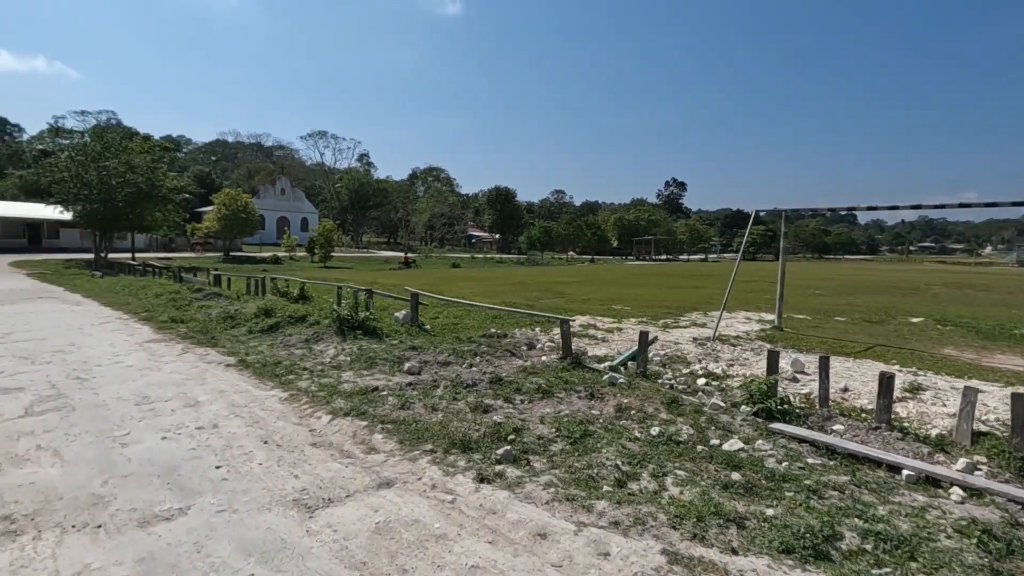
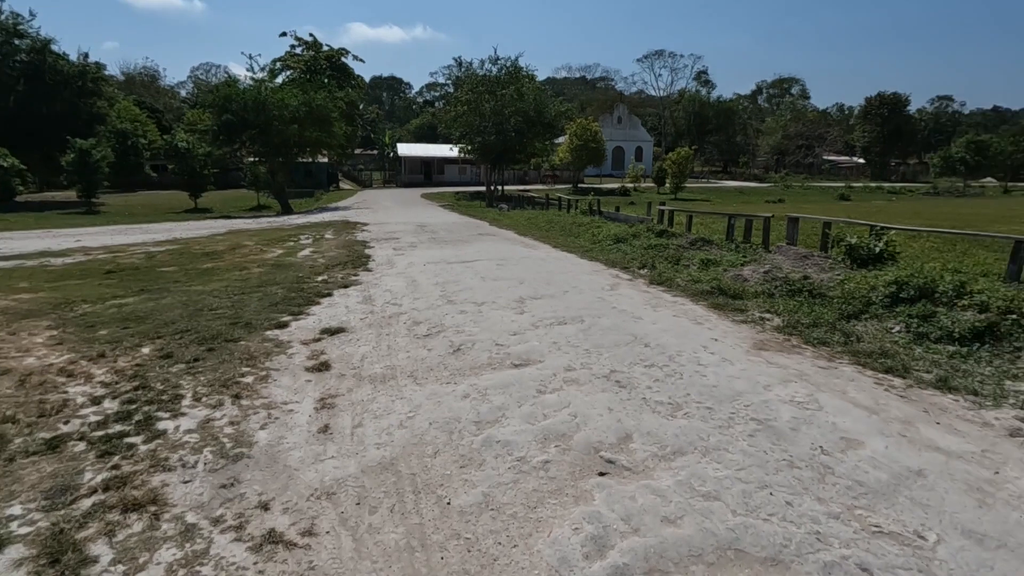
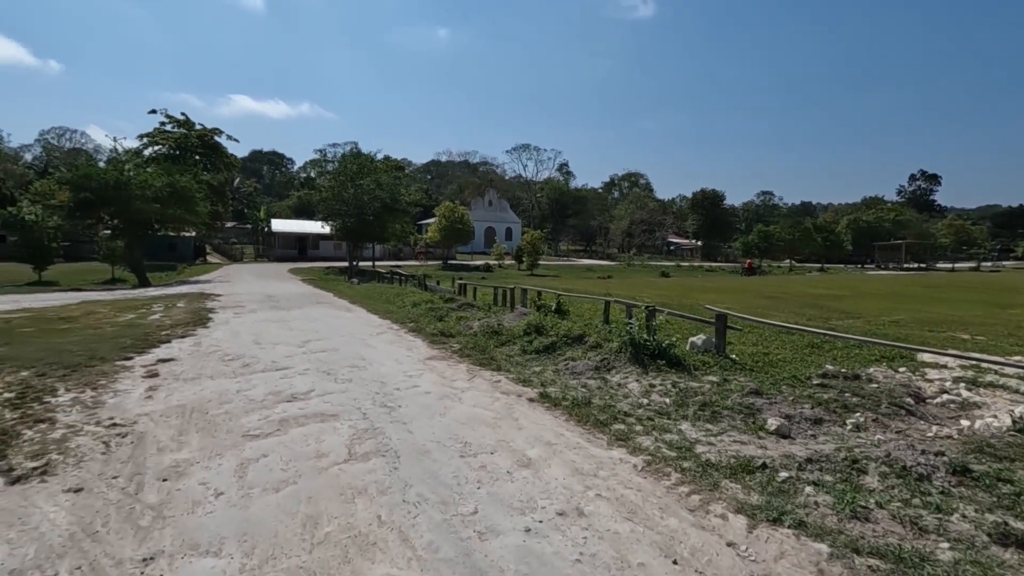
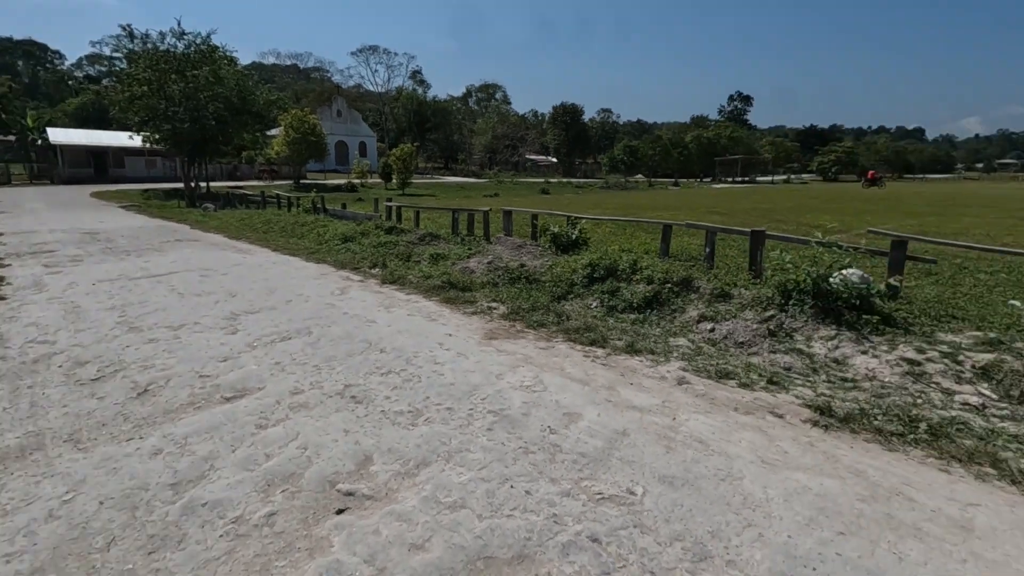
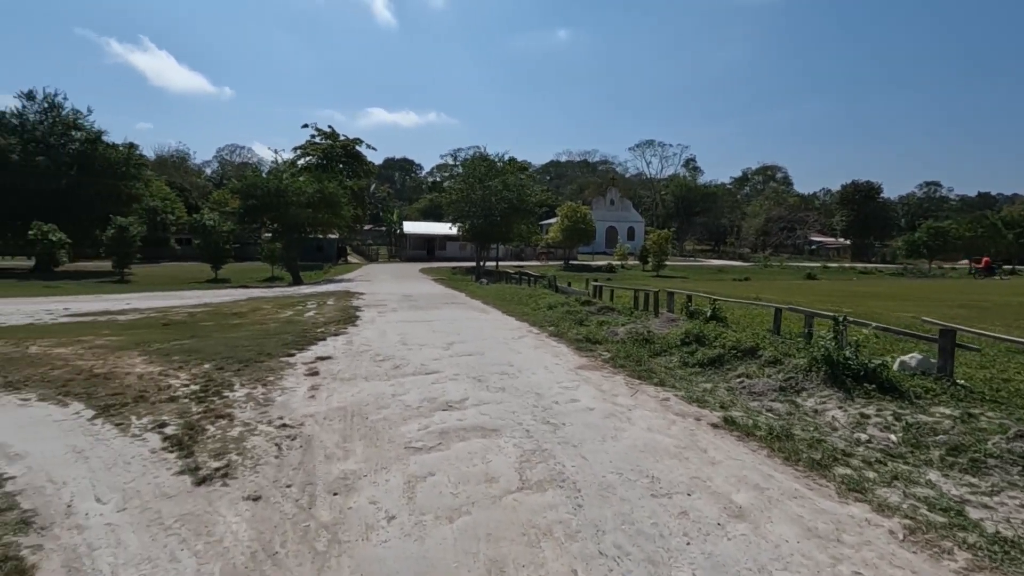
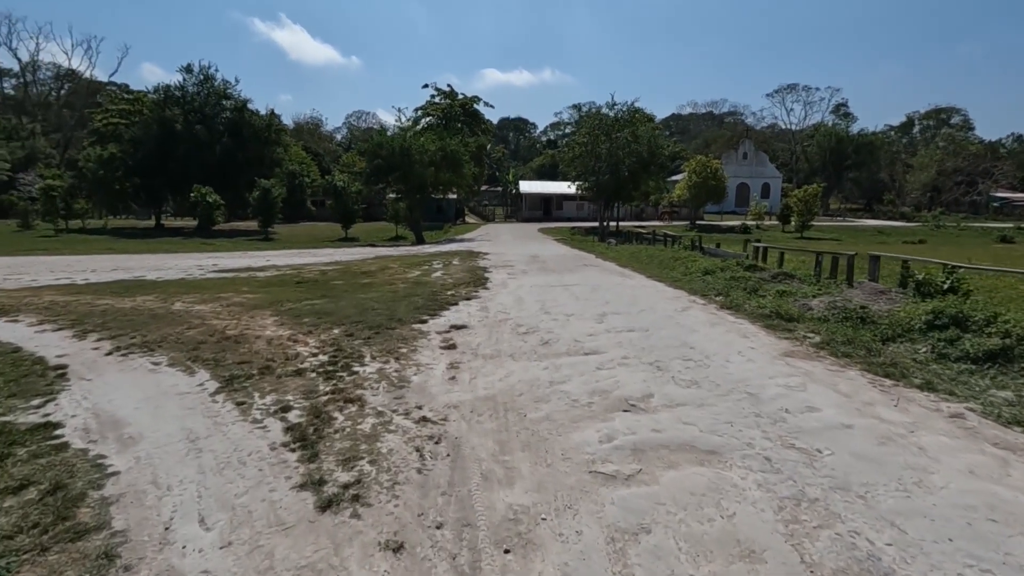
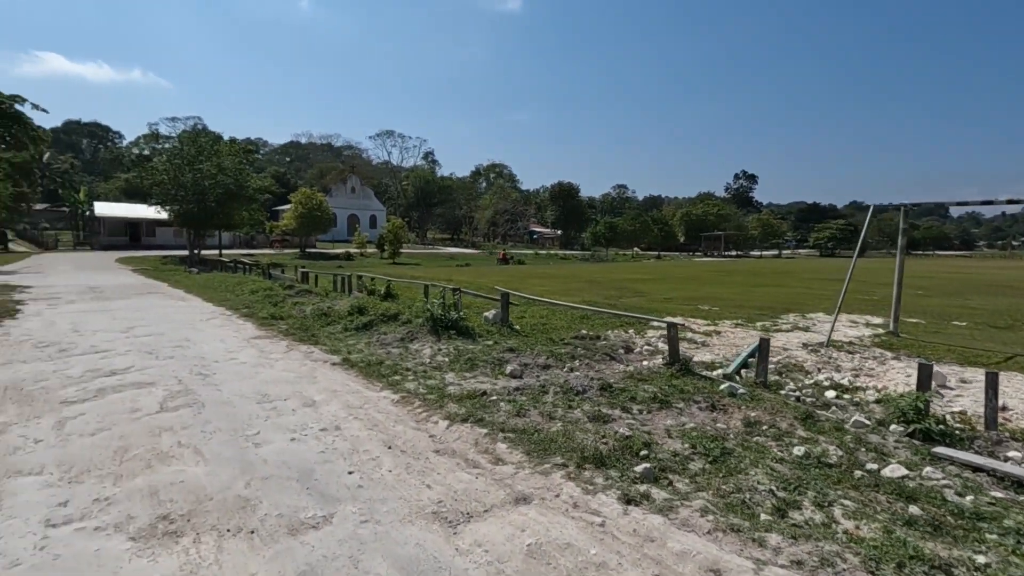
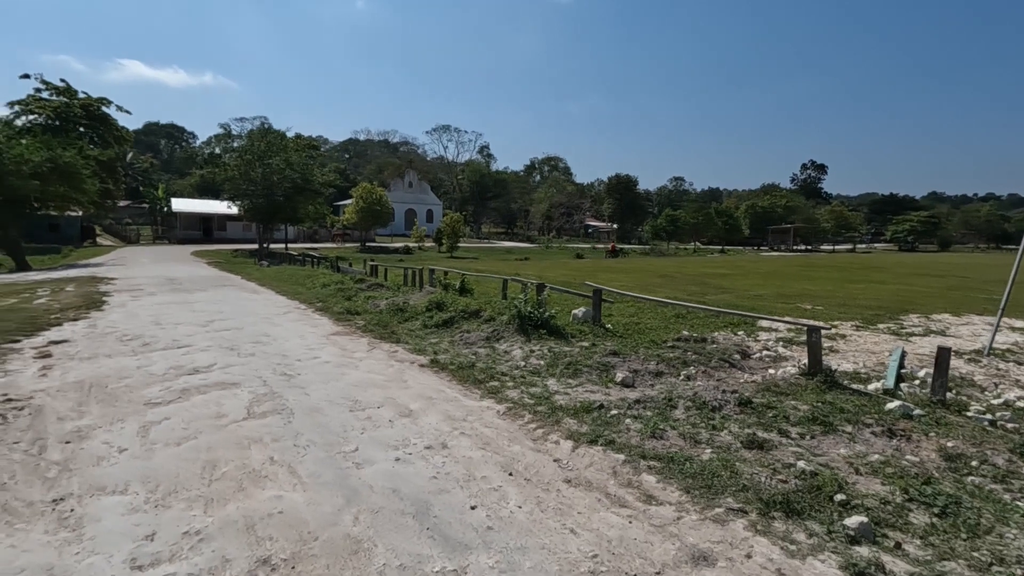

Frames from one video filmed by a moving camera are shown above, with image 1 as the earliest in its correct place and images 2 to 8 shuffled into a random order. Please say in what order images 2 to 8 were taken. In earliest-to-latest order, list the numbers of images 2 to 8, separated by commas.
7, 8, 3, 5, 6, 2, 4
